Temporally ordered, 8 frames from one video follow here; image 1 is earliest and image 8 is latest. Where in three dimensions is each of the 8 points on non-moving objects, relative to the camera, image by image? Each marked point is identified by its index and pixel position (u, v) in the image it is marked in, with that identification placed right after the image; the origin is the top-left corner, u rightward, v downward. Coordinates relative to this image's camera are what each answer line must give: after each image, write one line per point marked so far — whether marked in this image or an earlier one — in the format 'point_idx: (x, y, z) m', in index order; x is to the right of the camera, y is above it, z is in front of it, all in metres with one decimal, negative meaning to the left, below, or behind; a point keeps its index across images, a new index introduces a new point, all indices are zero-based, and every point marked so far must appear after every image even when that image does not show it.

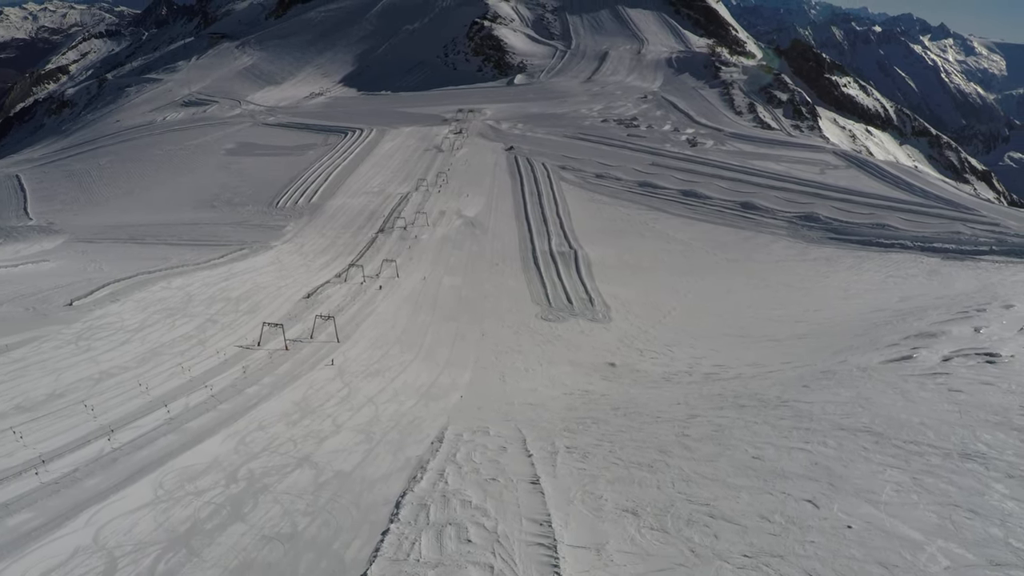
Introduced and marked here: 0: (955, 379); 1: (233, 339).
0: (+6.4, -1.4, +8.4) m
1: (-6.5, -1.2, +13.7) m
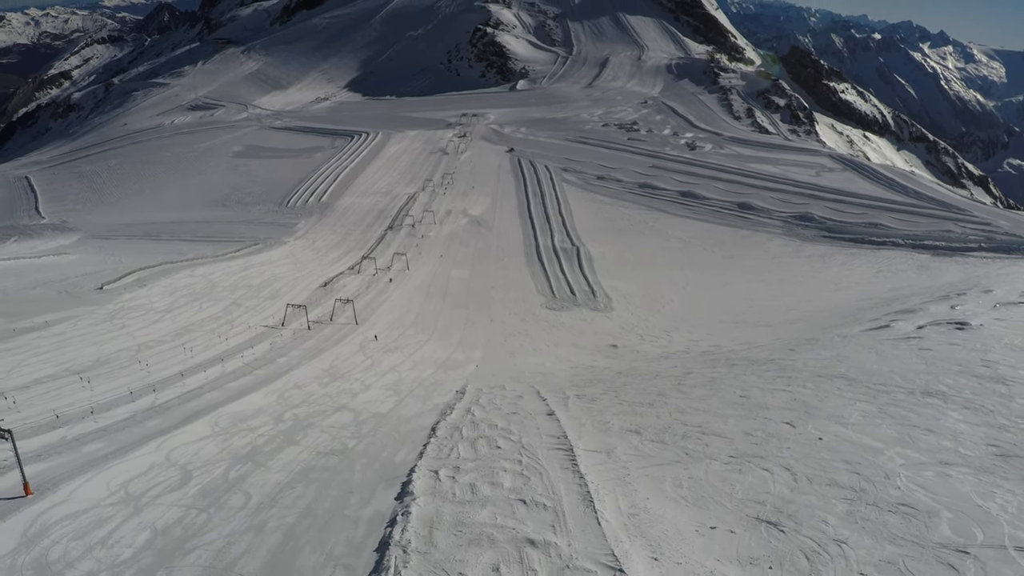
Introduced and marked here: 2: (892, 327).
0: (+6.6, -0.9, +9.3) m
1: (-6.3, -0.8, +14.5) m
2: (+7.1, -0.7, +10.6) m
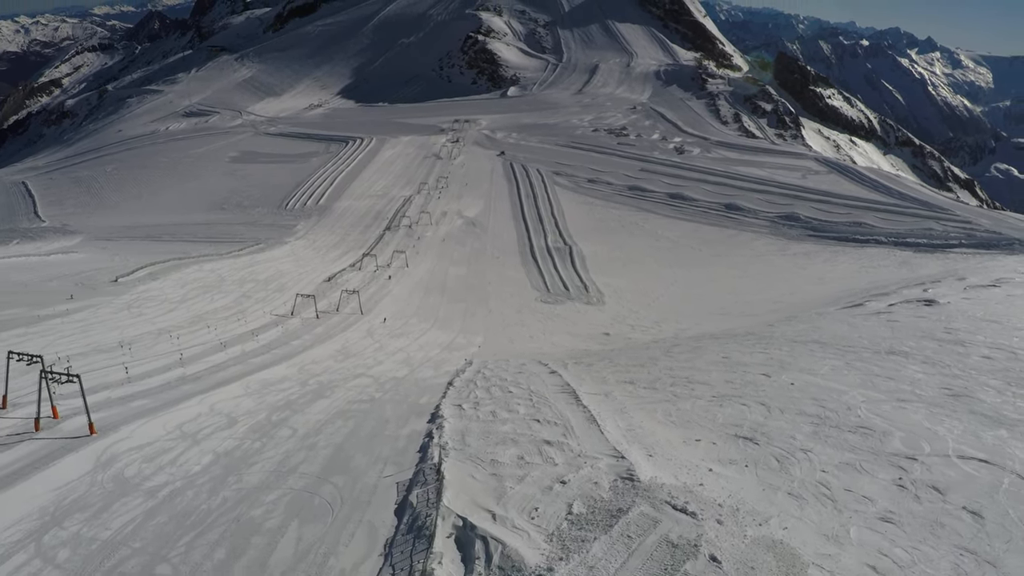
0: (+6.7, -0.6, +10.1) m
1: (-6.3, -0.5, +15.2) m
2: (+7.1, -0.4, +11.4) m
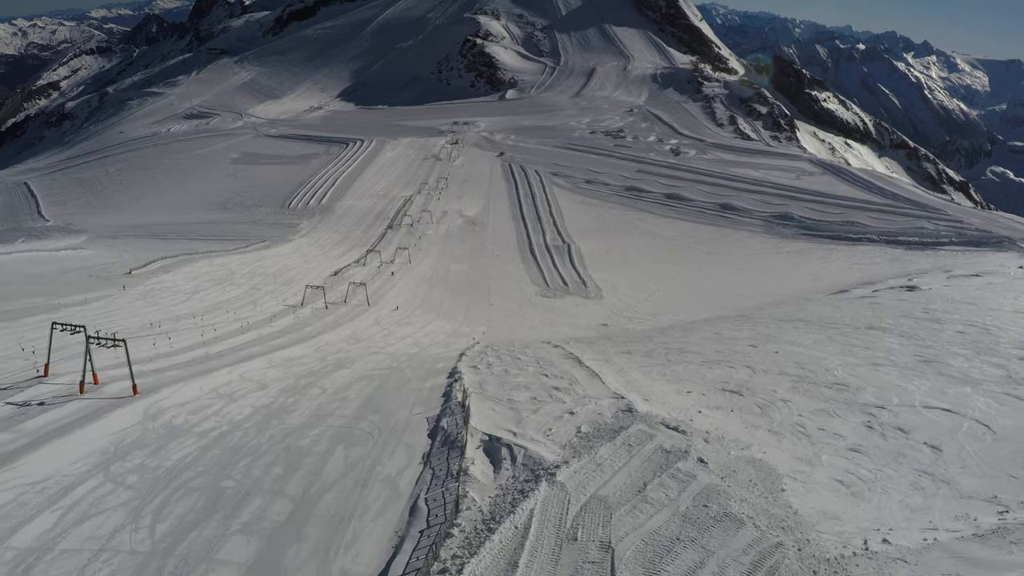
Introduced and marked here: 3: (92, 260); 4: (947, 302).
0: (+6.8, -0.3, +10.7) m
1: (-6.3, -0.3, +15.7) m
2: (+7.2, -0.1, +12.0) m
3: (-14.6, +0.9, +19.9) m
4: (+7.9, -0.3, +10.4) m
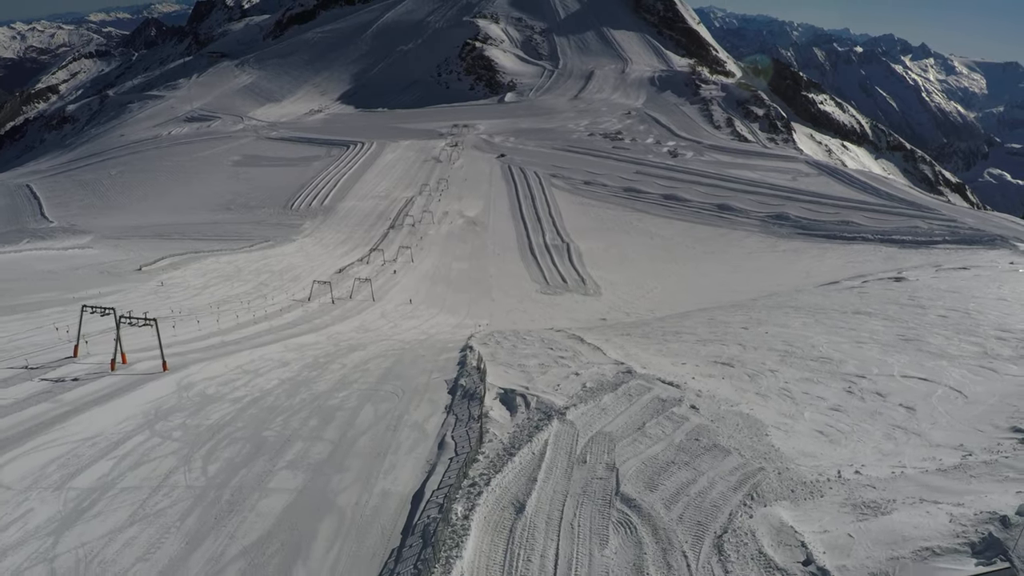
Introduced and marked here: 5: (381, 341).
0: (+6.8, -0.1, +11.1) m
1: (-6.2, -0.2, +16.1) m
2: (+7.3, +0.1, +12.4) m
3: (-14.6, +1.0, +20.3) m
4: (+7.9, -0.1, +10.8) m
5: (-2.4, -0.9, +10.6) m
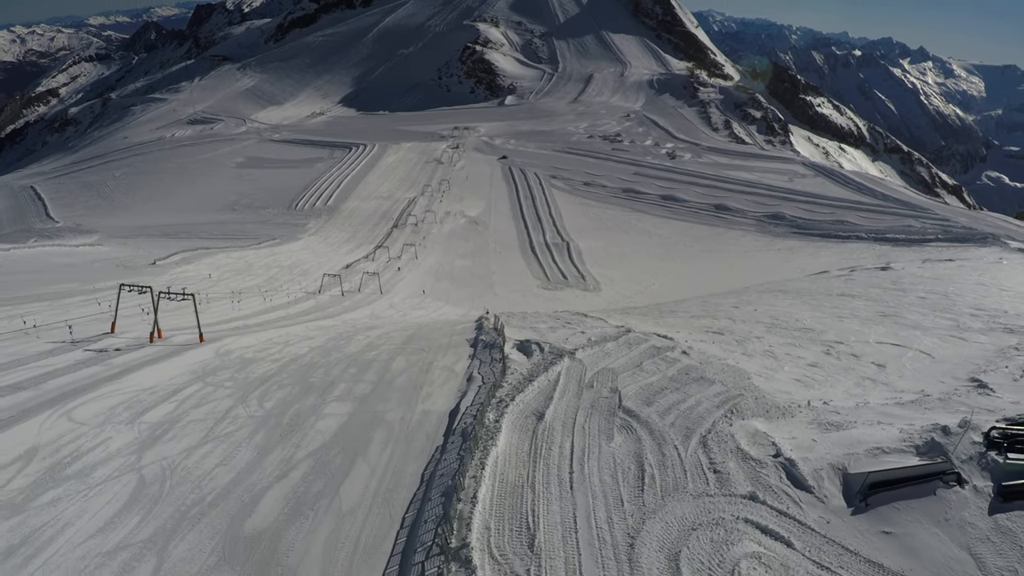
0: (+7.0, +0.2, +11.7) m
1: (-6.1, 0.0, +16.7) m
2: (+7.4, +0.3, +13.0) m
3: (-14.5, +1.2, +20.8) m
4: (+8.0, +0.2, +11.4) m
5: (-2.3, -0.6, +11.2) m
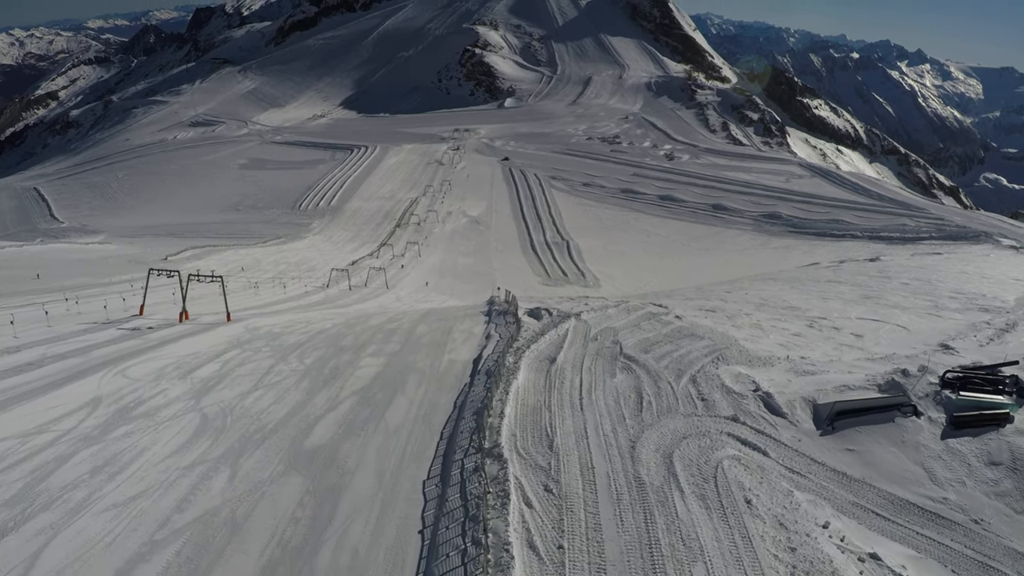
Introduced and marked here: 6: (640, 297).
0: (+7.0, +0.4, +12.2) m
1: (-6.1, +0.2, +17.2) m
2: (+7.5, +0.5, +13.5) m
3: (-14.4, +1.4, +21.3) m
4: (+8.1, +0.4, +11.9) m
5: (-2.2, -0.4, +11.7) m
6: (+2.7, -0.2, +12.5) m
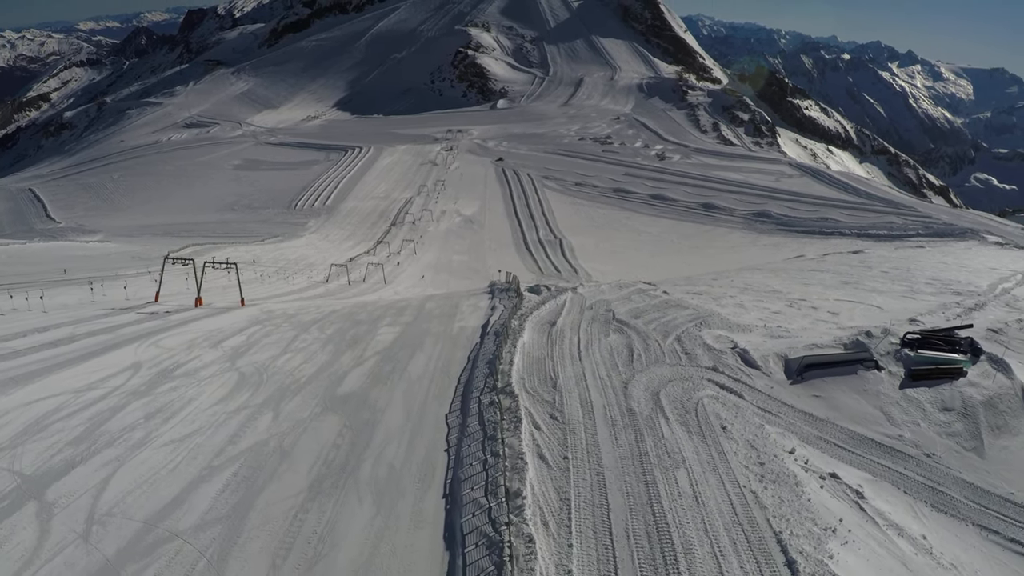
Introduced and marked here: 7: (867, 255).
0: (+7.0, +0.6, +12.8) m
1: (-6.2, +0.4, +17.5) m
2: (+7.4, +0.8, +14.1) m
3: (-14.6, +1.5, +21.6) m
4: (+8.1, +0.6, +12.5) m
5: (-2.3, -0.3, +12.1) m
6: (+2.7, 0.0, +13.0) m
7: (+8.7, +0.8, +14.0) m
